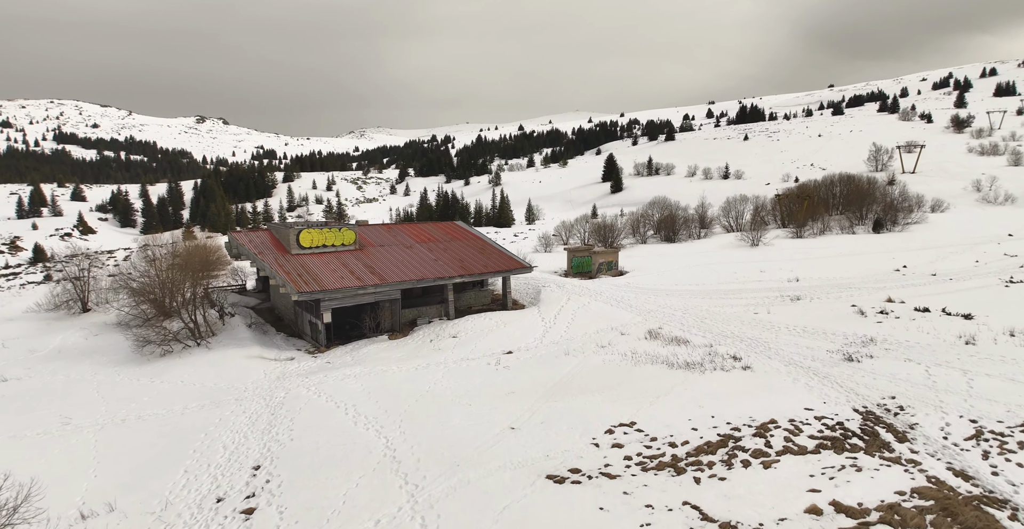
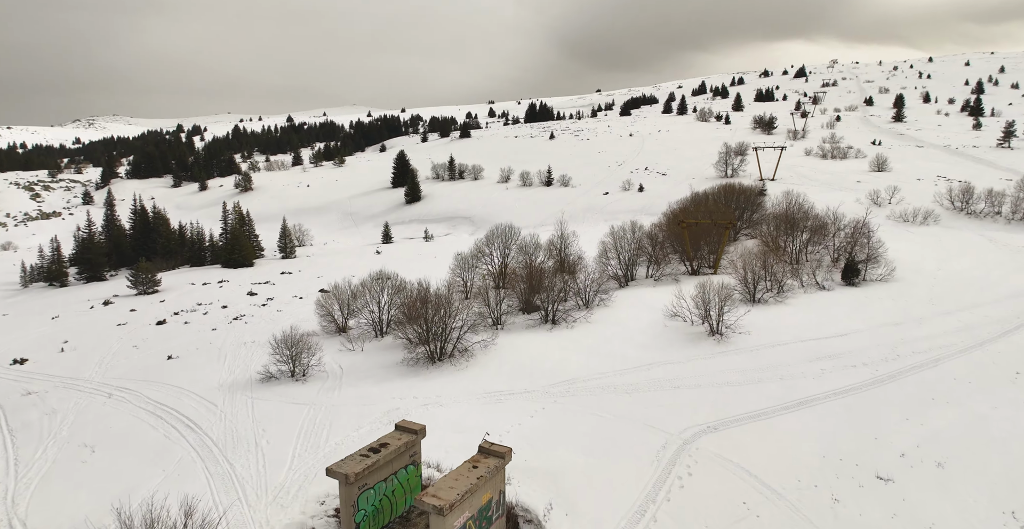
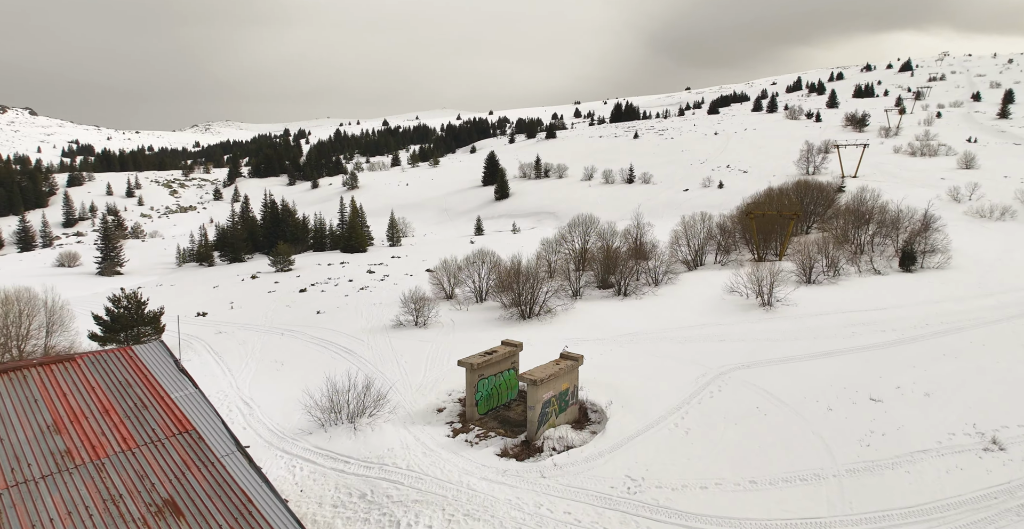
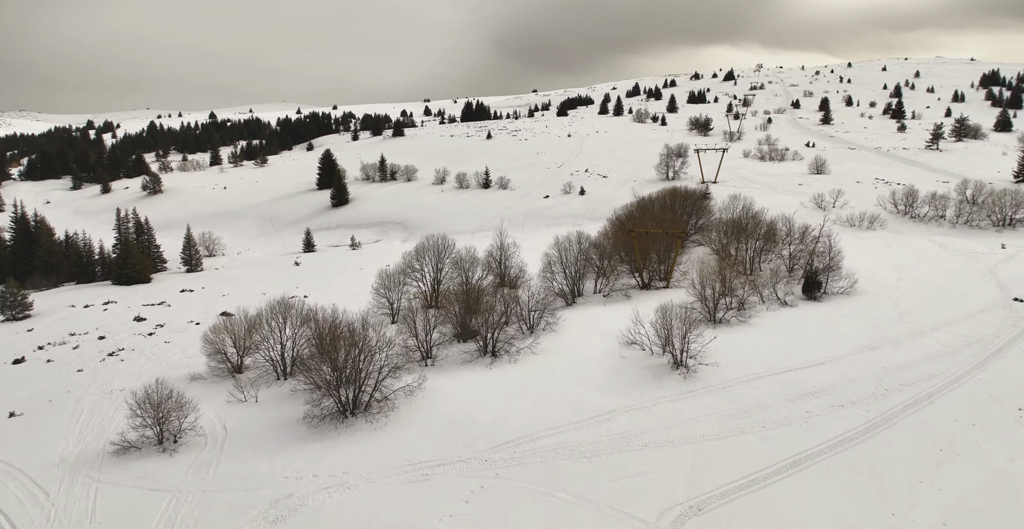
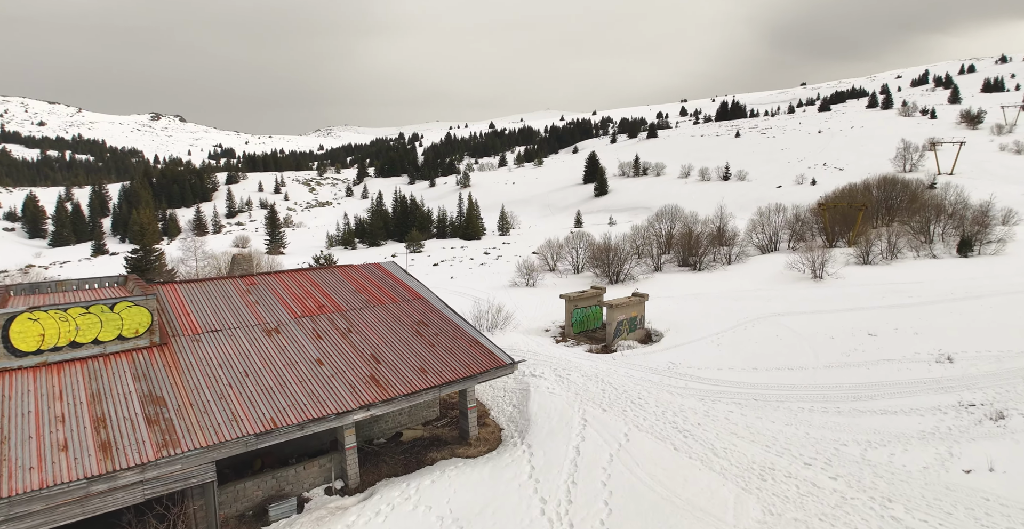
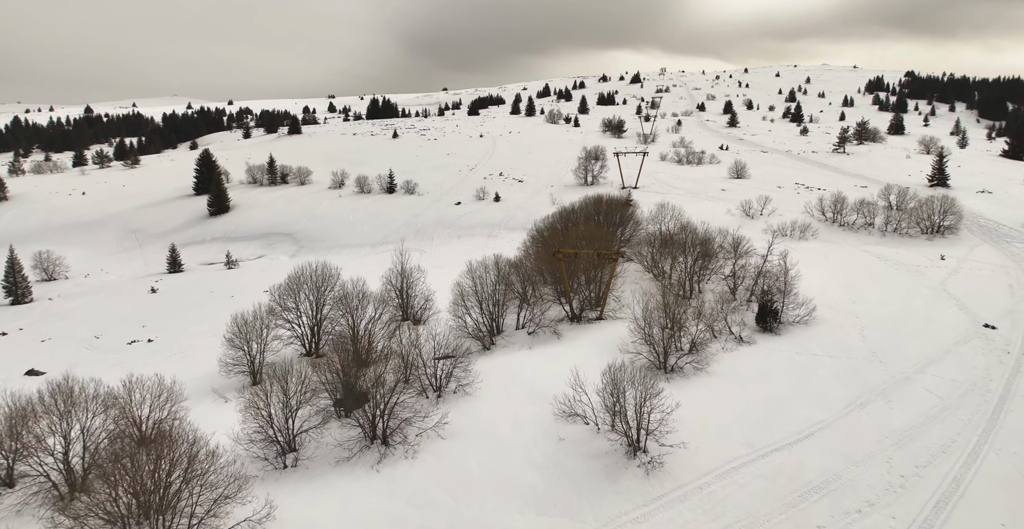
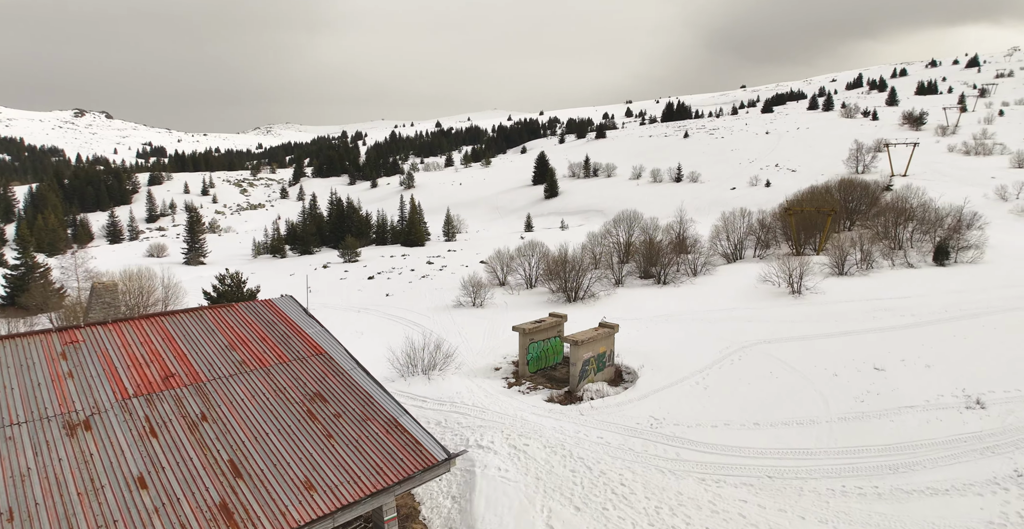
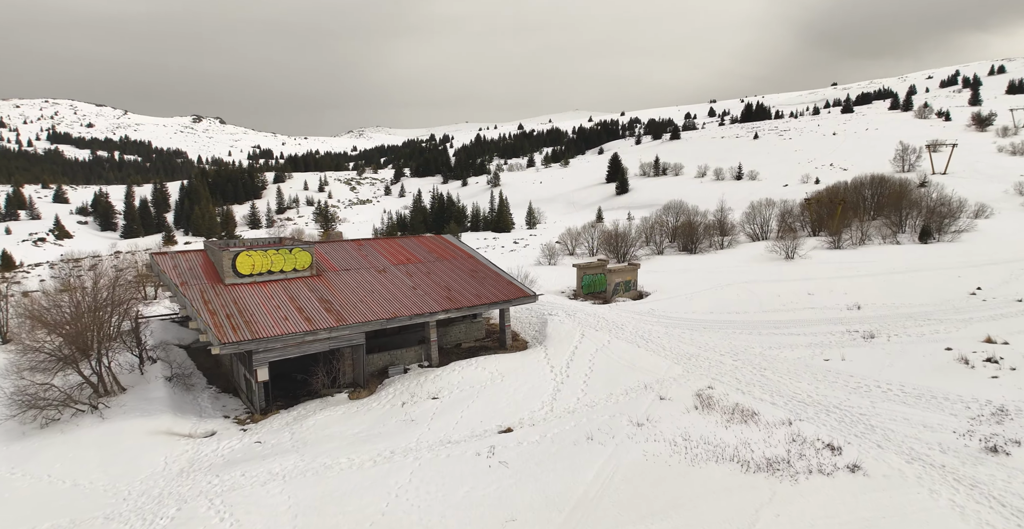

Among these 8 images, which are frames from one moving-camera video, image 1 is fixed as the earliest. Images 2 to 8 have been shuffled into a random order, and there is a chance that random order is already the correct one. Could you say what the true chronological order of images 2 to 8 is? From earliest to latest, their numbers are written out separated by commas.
8, 5, 7, 3, 2, 4, 6
